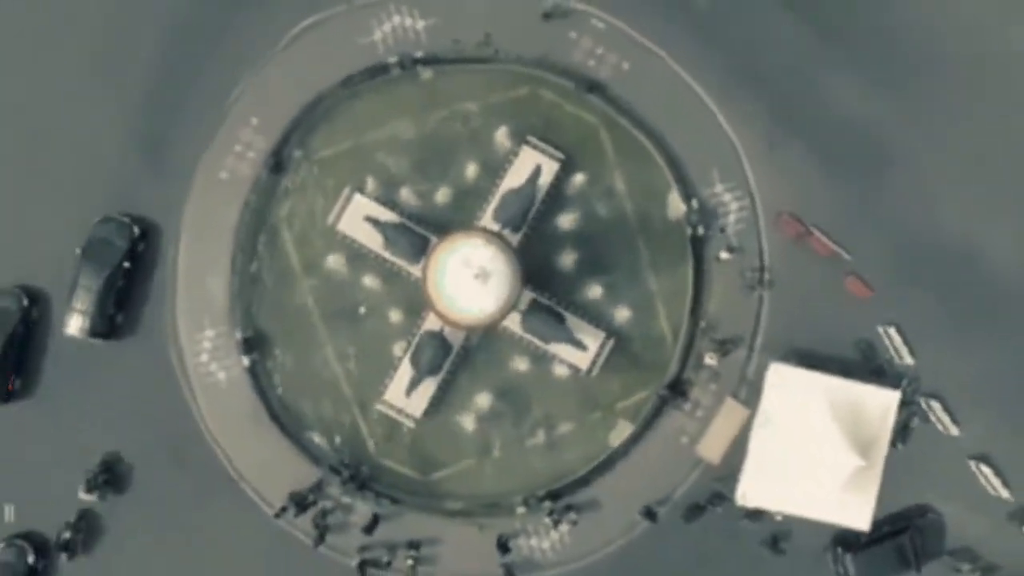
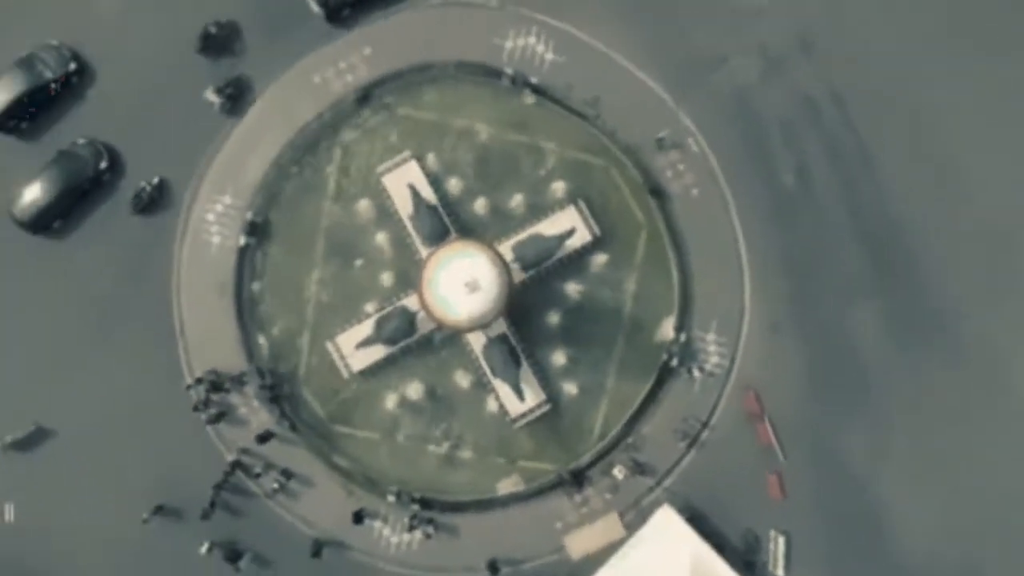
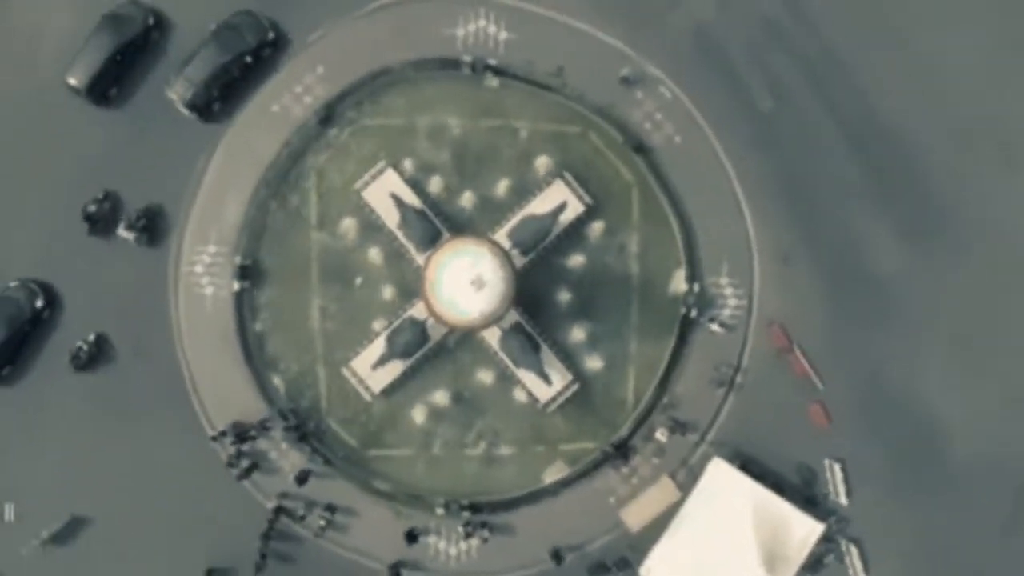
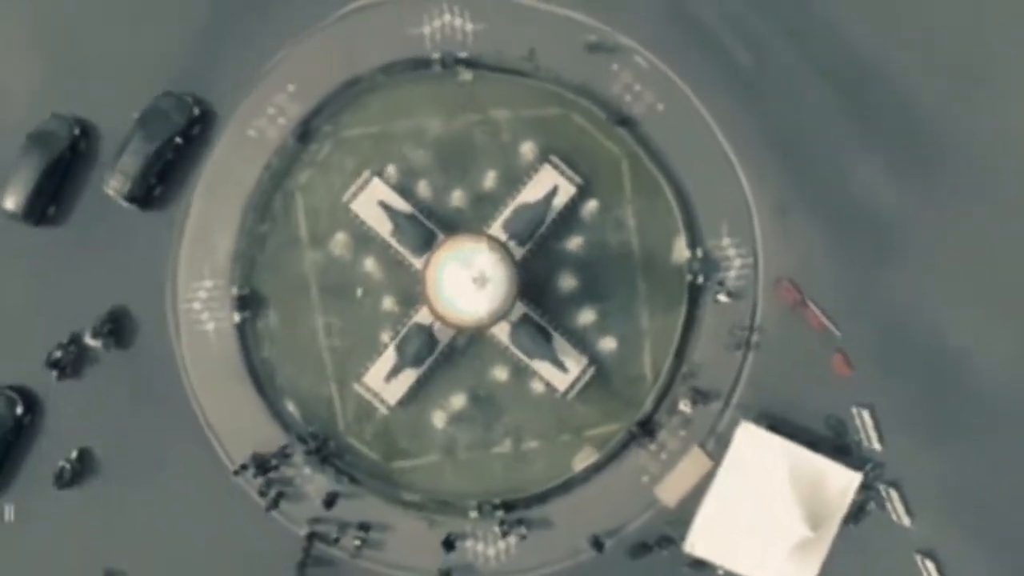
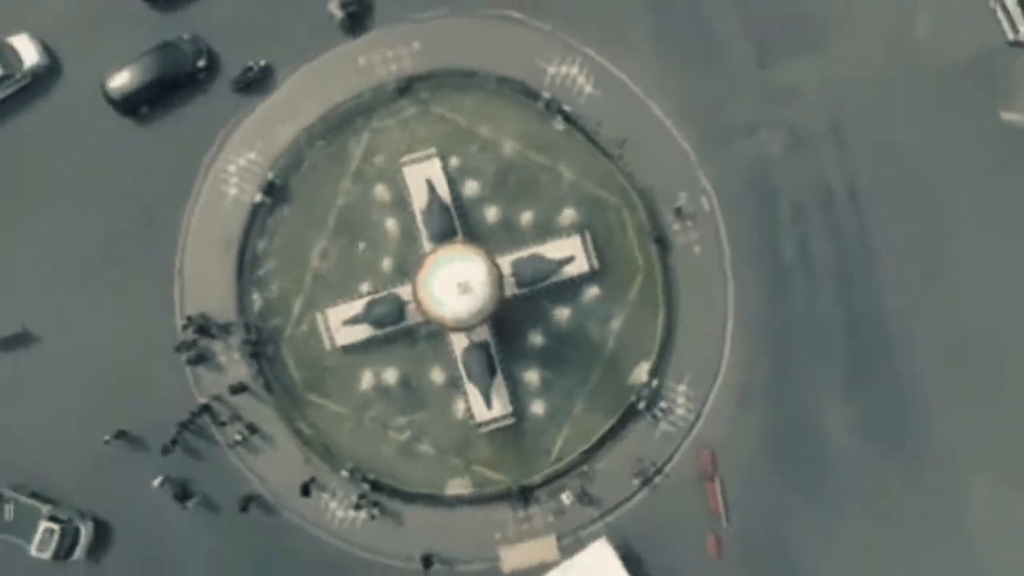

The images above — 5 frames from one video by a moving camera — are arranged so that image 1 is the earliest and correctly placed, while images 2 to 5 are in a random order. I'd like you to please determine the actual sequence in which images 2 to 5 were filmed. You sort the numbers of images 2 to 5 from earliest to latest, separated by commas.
4, 3, 2, 5
